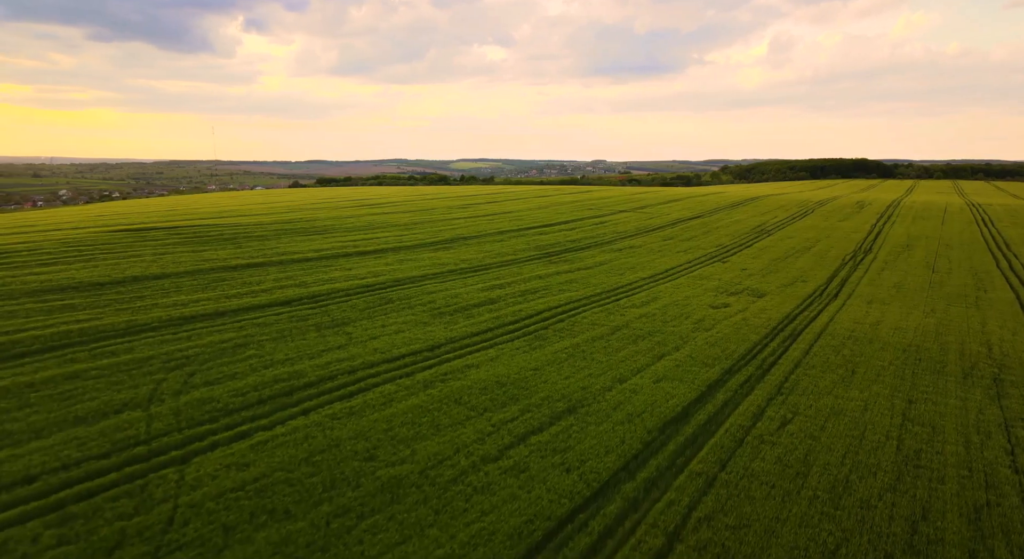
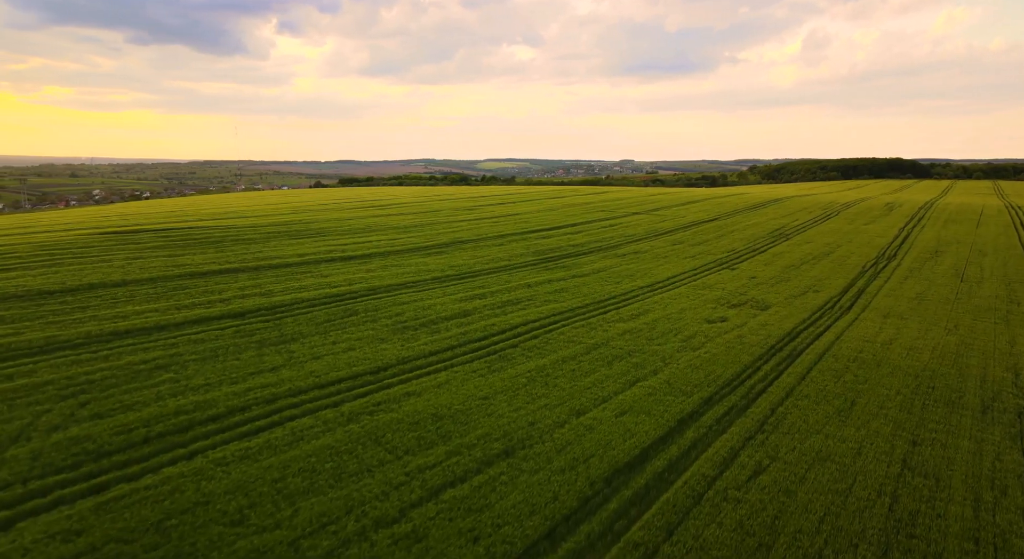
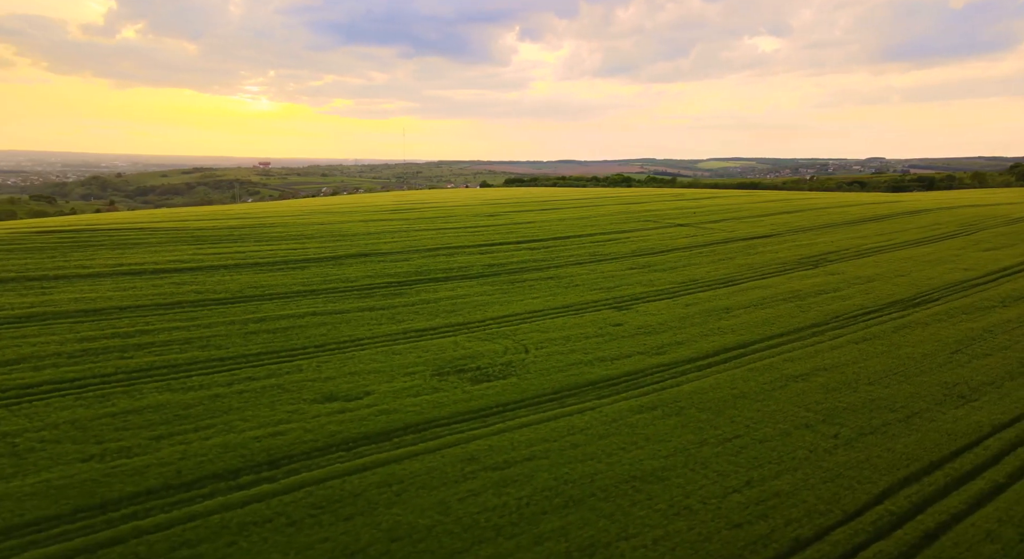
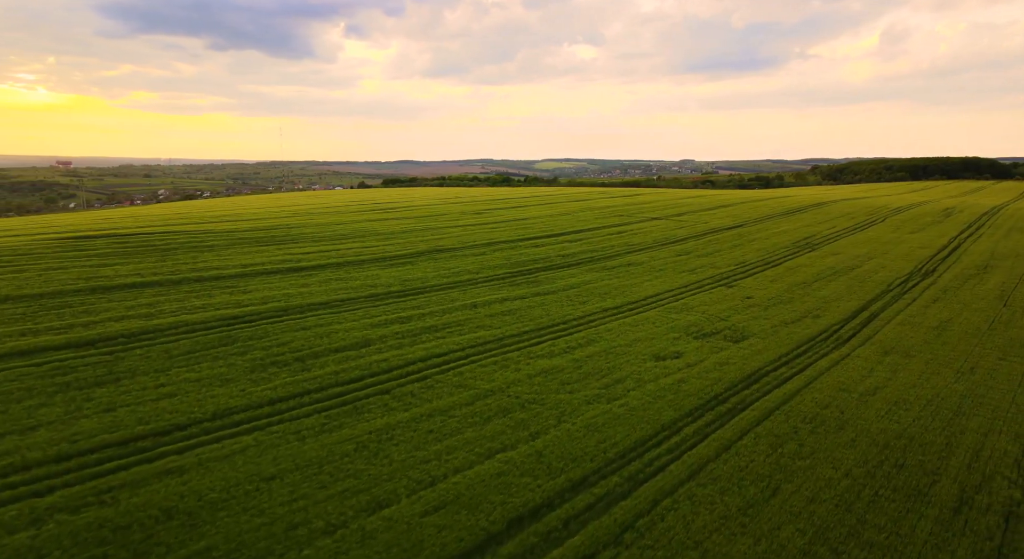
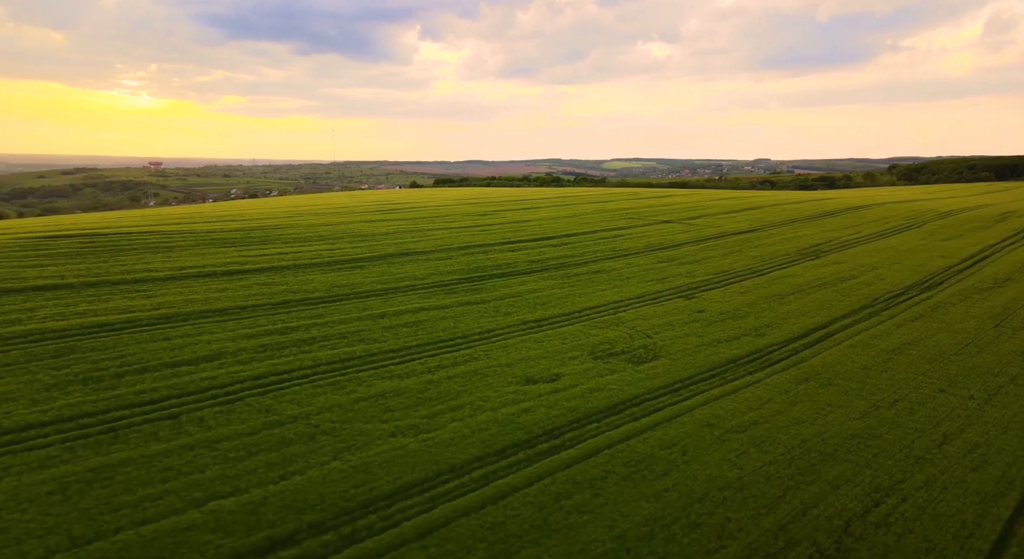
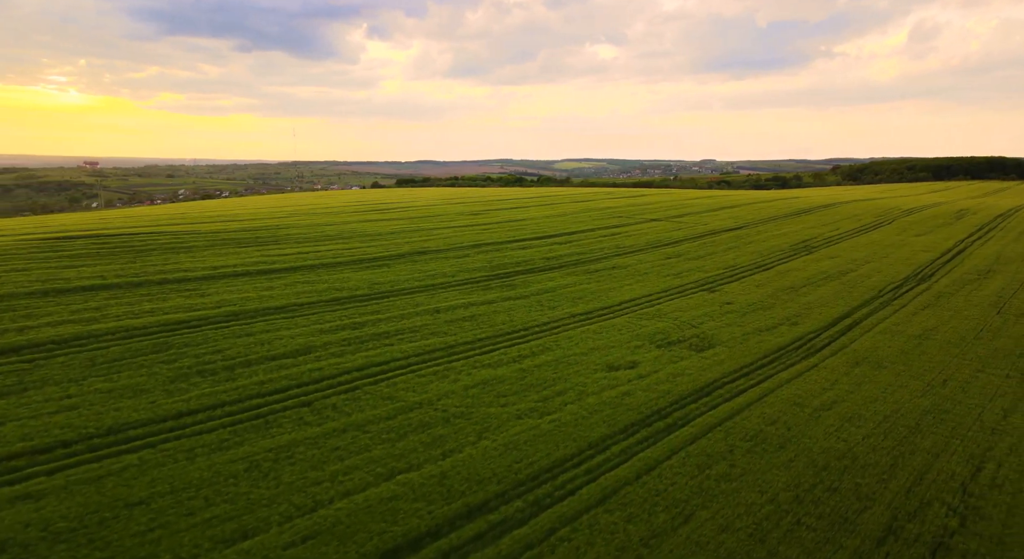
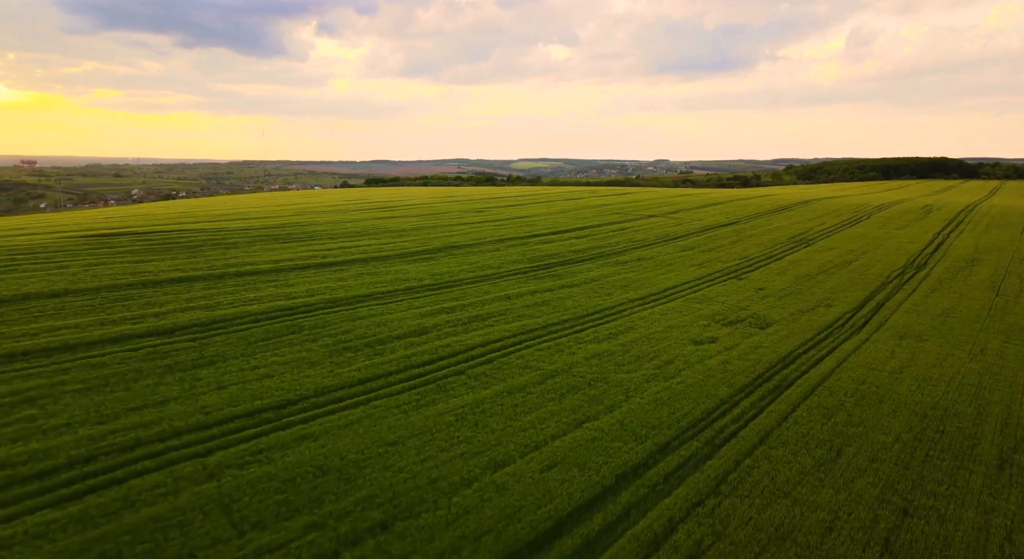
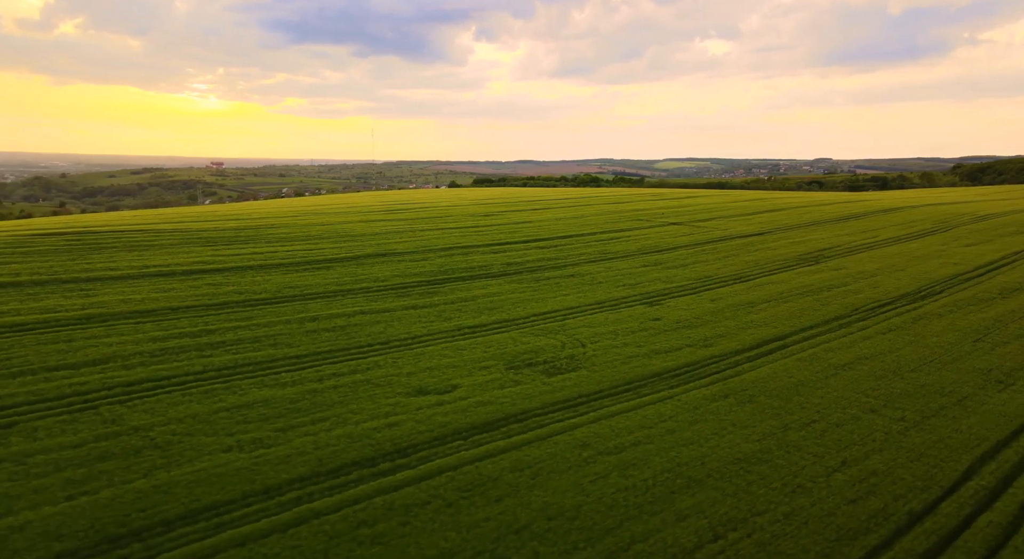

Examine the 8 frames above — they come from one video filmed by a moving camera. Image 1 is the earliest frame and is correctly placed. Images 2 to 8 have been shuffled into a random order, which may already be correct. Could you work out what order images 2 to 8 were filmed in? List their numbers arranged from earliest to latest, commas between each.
2, 7, 4, 6, 5, 8, 3
